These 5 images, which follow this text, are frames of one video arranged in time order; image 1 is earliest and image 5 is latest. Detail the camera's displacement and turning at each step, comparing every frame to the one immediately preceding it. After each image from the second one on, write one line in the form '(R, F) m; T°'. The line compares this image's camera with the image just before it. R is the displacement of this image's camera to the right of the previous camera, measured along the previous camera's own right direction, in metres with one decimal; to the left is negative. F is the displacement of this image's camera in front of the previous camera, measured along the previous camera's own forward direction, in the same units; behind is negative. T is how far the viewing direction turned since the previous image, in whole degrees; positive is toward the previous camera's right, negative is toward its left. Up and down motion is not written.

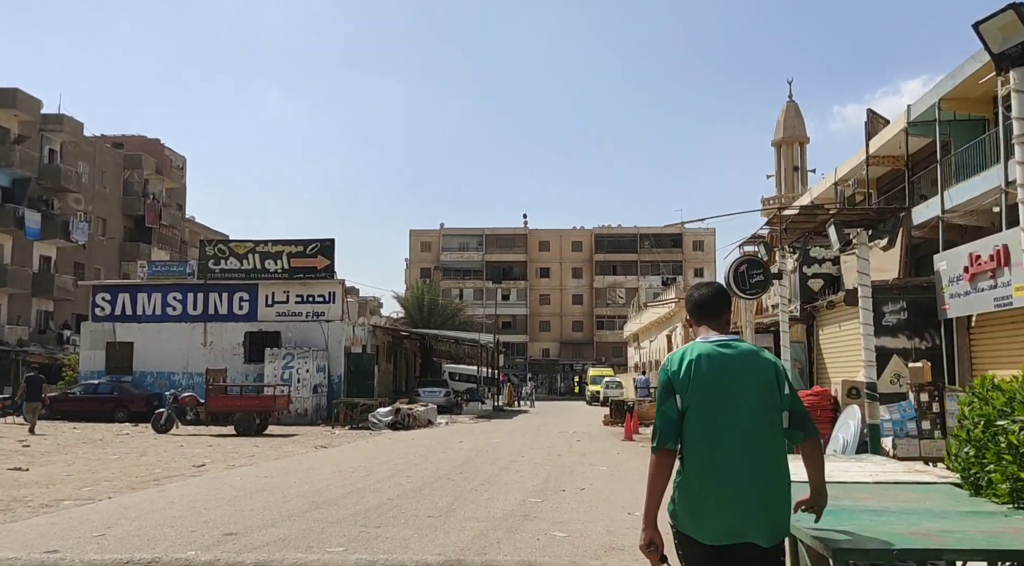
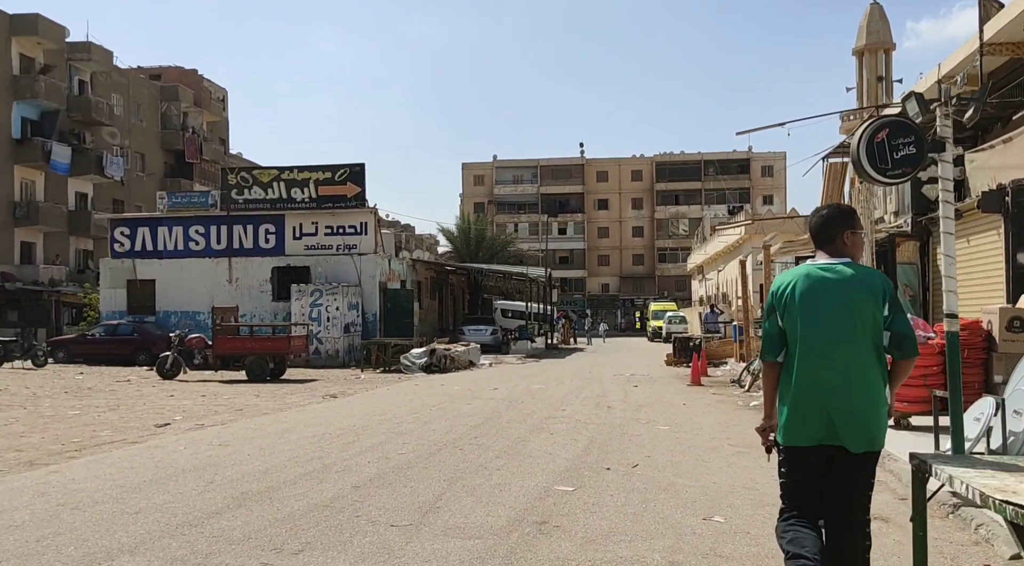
(+0.4, +3.1) m; -4°
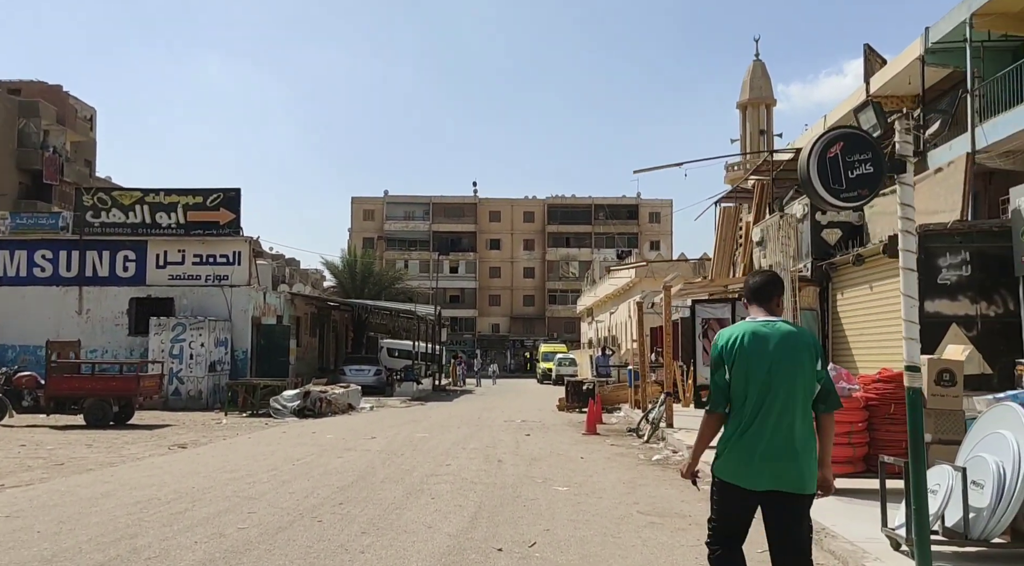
(+0.1, +1.4) m; +7°
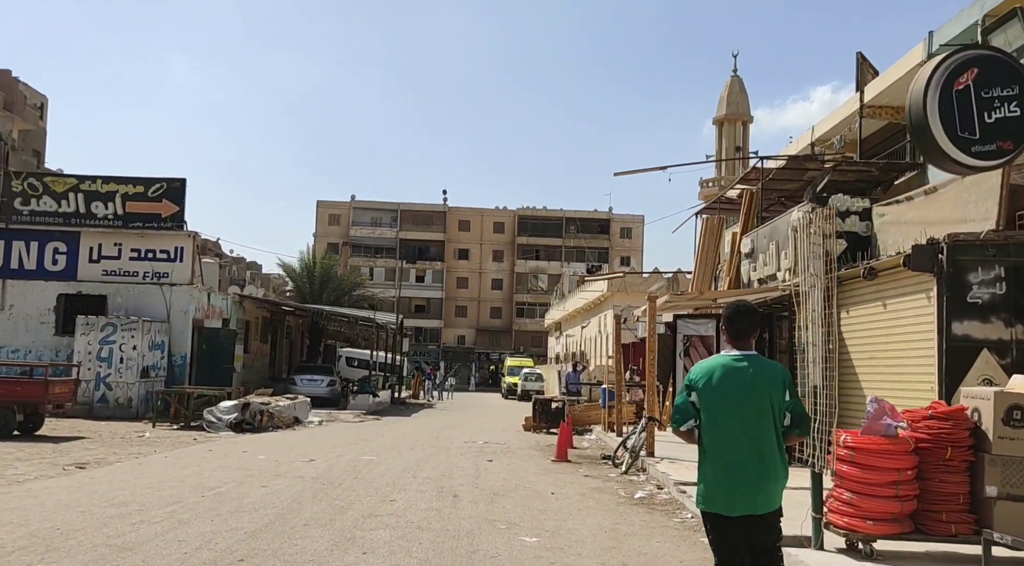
(0.0, +1.8) m; +2°
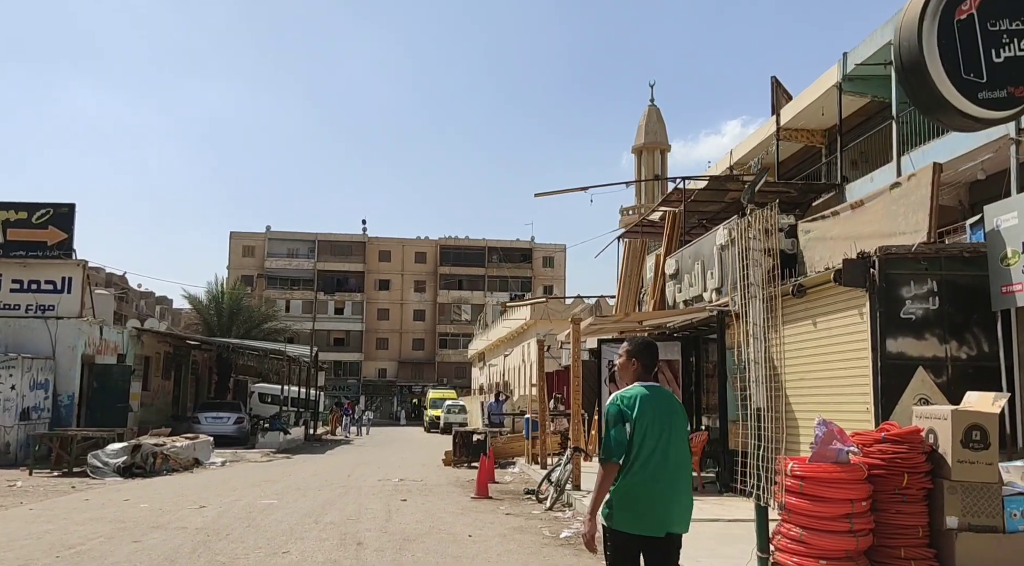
(+0.2, +0.9) m; +5°
